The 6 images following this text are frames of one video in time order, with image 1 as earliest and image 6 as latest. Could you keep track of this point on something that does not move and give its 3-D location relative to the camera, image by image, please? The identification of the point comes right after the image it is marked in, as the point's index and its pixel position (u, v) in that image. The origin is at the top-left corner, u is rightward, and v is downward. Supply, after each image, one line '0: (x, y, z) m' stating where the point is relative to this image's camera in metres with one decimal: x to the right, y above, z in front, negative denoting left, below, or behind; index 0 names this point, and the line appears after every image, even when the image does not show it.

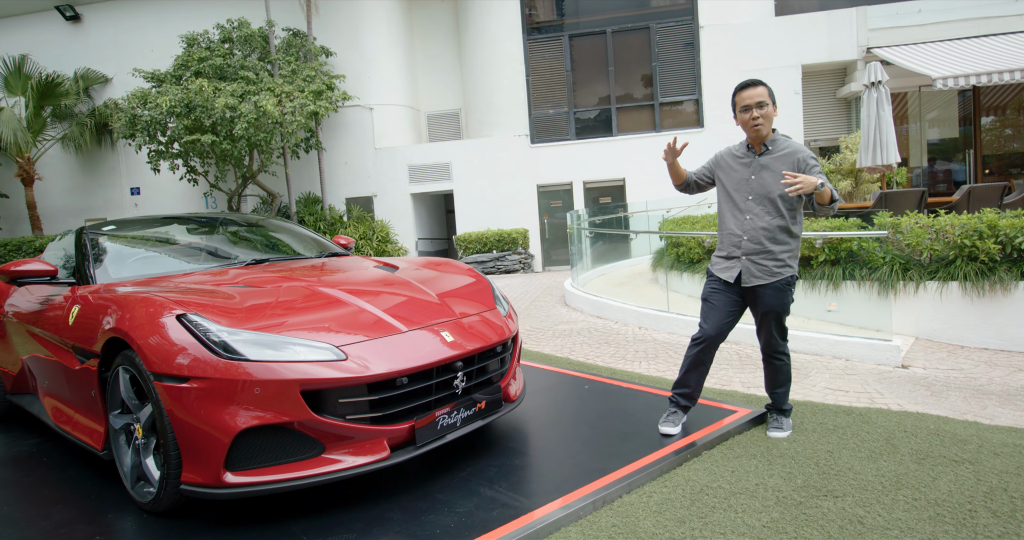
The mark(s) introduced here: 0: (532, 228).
0: (+0.4, +1.0, +14.5) m
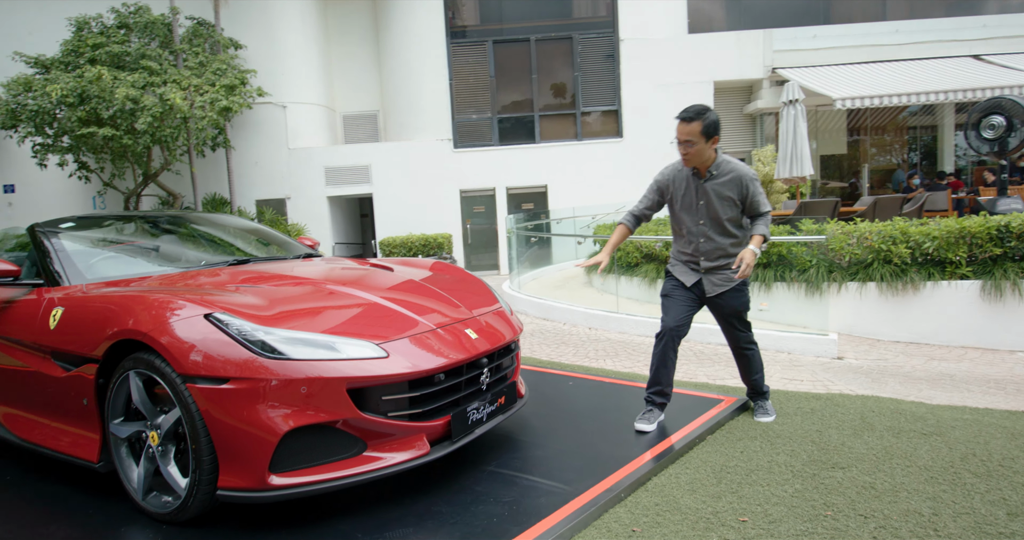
0: (-1.4, +0.9, +14.5) m
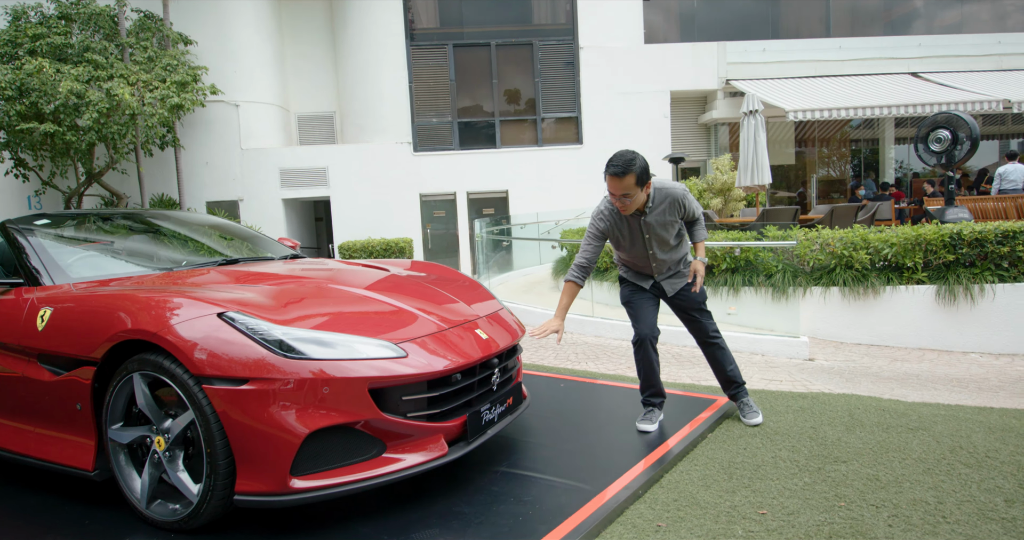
0: (-2.4, +0.8, +14.3) m
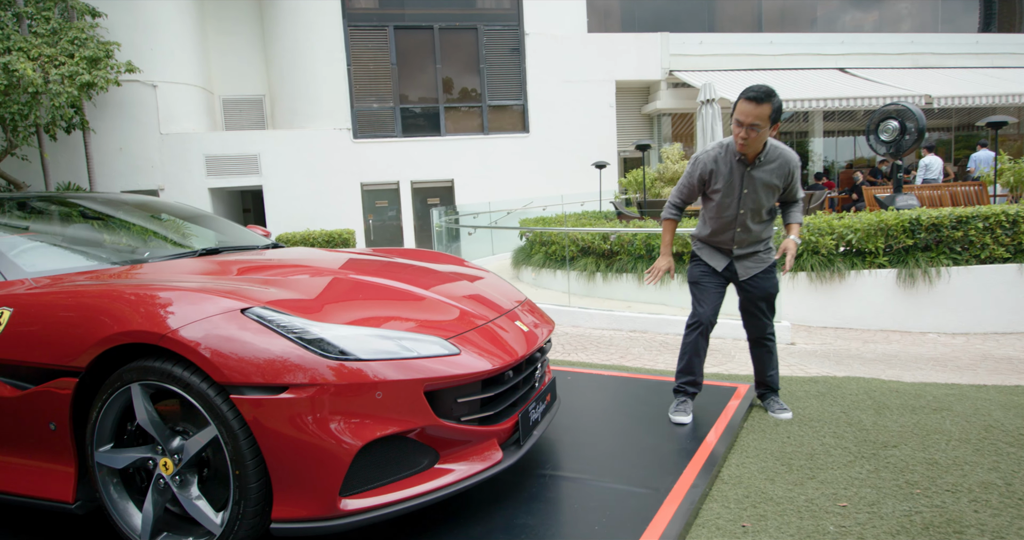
0: (-3.6, +1.0, +13.7) m
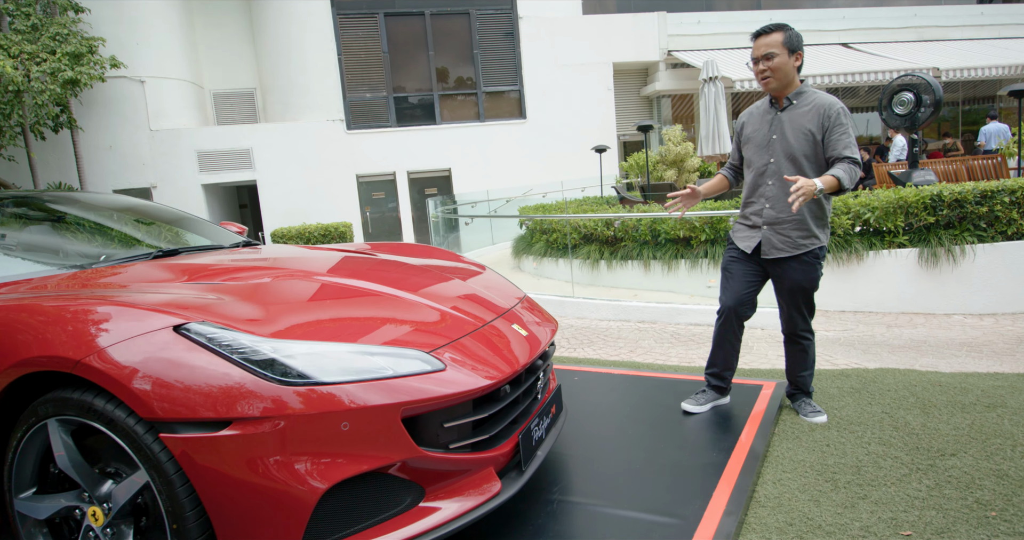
0: (-3.6, +1.1, +13.4) m
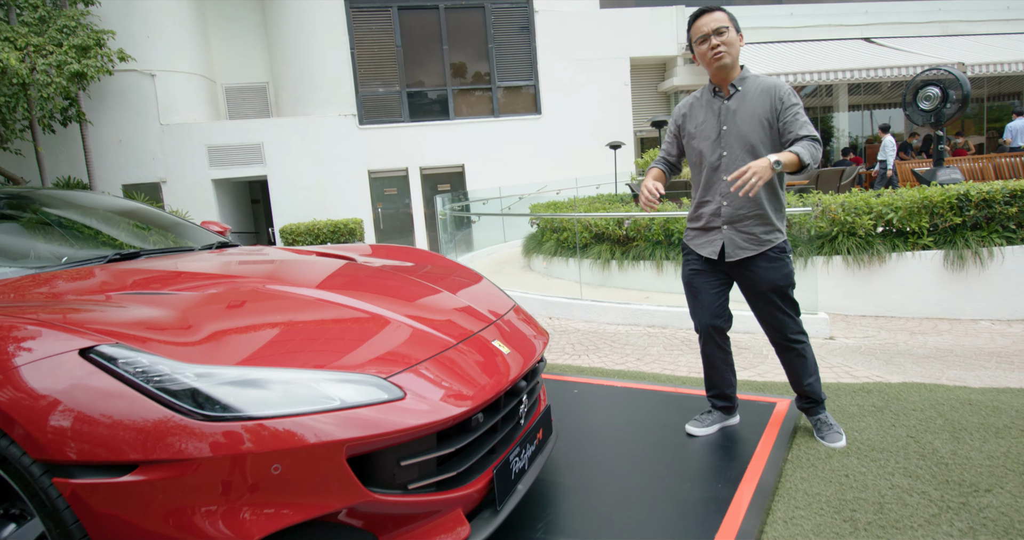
0: (-3.3, +1.2, +13.3) m
